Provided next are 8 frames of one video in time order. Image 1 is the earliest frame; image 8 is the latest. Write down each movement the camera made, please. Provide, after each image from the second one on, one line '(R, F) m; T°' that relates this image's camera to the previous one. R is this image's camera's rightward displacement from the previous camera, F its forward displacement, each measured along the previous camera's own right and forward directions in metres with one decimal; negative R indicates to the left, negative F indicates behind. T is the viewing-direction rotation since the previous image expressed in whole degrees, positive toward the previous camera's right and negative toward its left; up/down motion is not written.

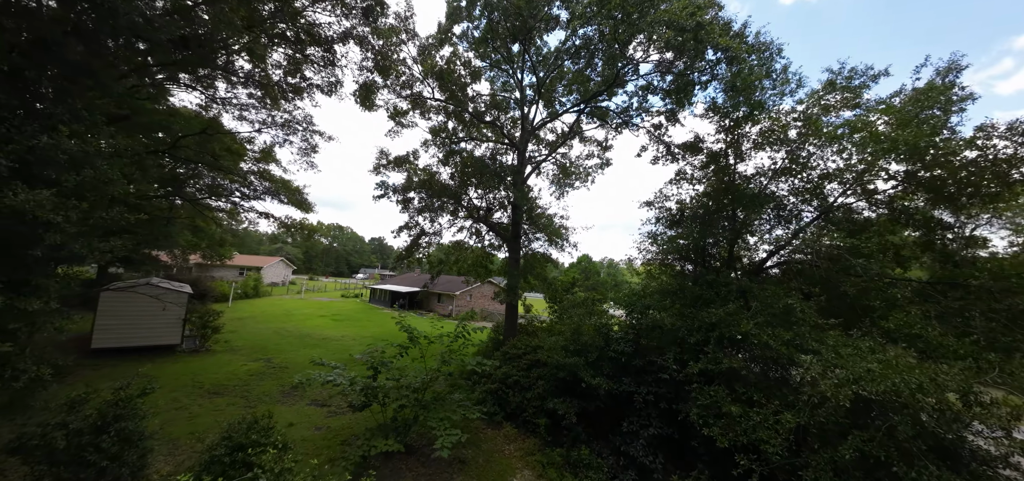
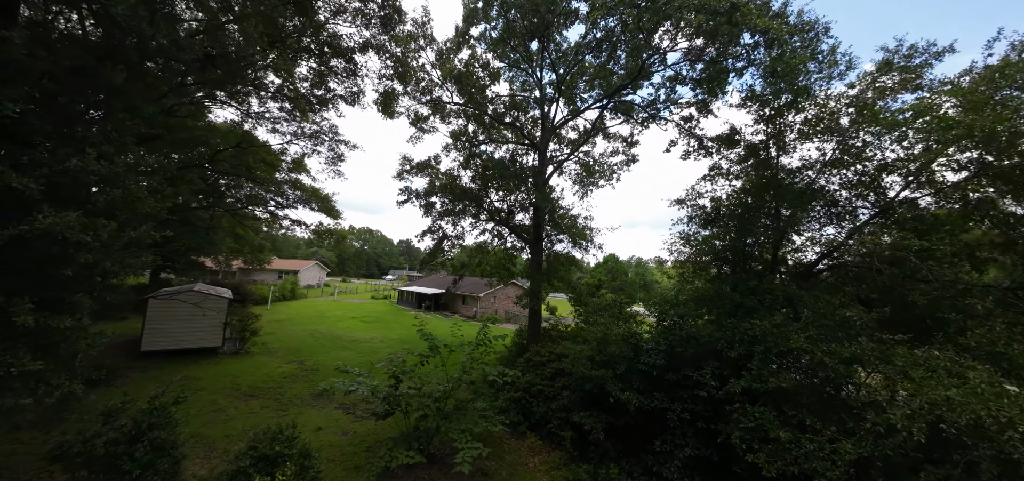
(+0.1, +0.3) m; -4°
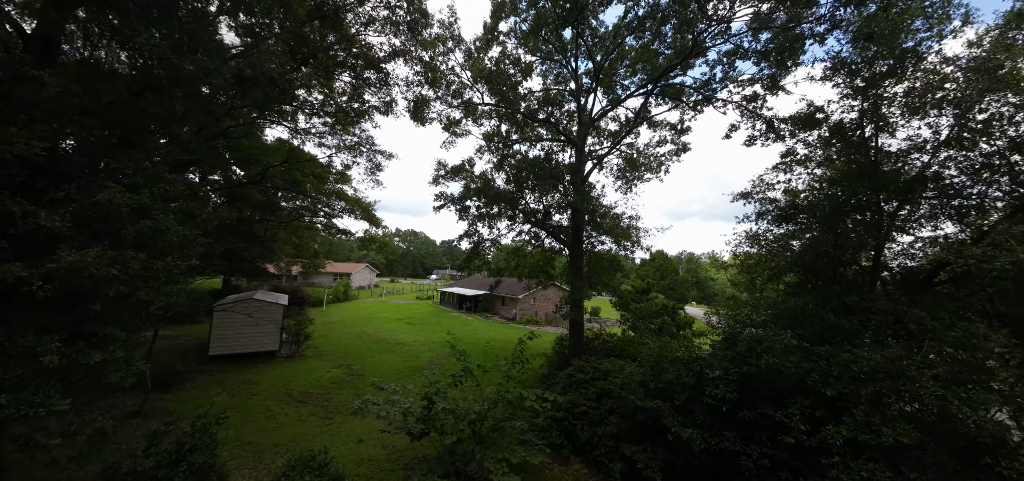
(+0.1, +0.6) m; -7°
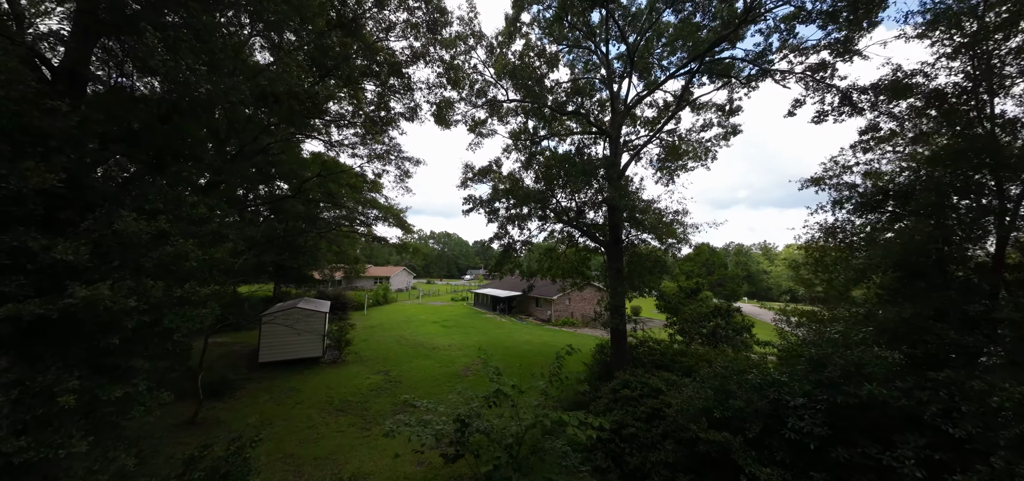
(0.0, +0.5) m; -6°
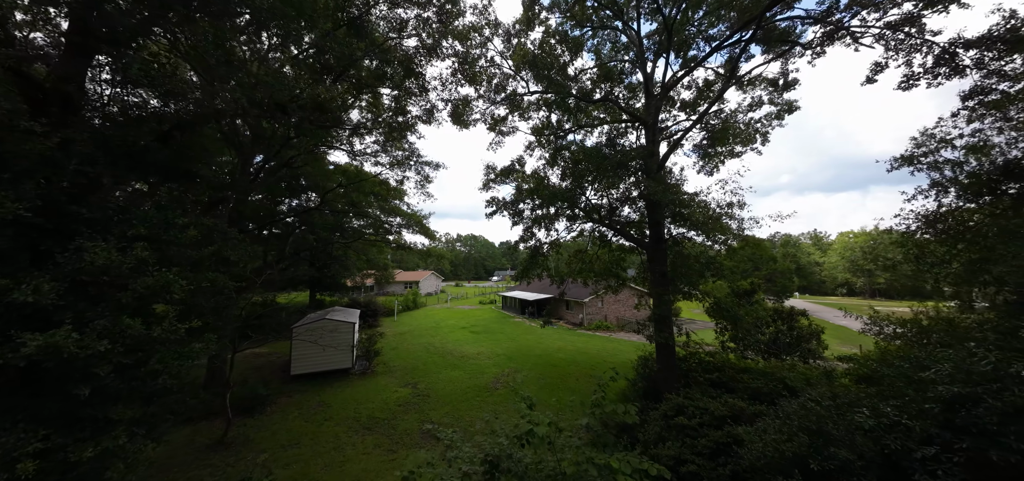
(0.0, +0.7) m; -4°
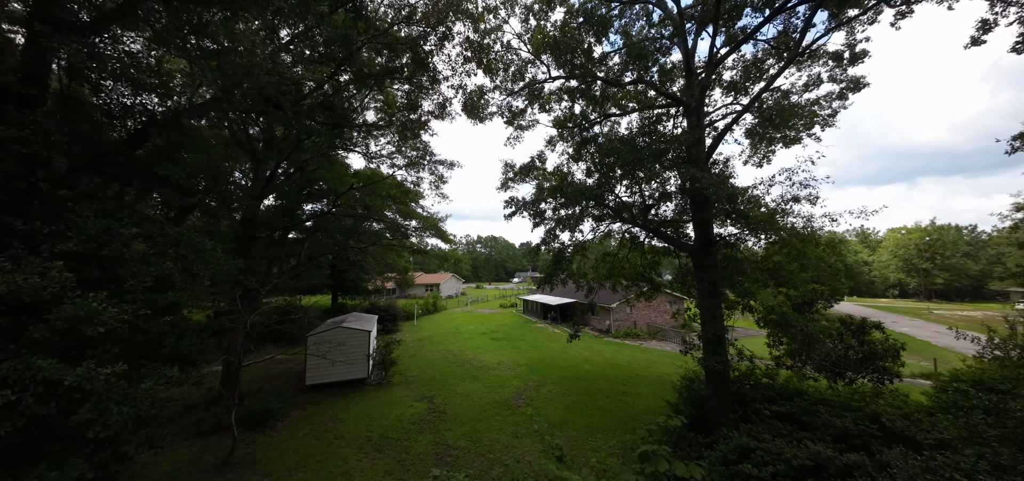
(0.0, +0.9) m; -3°
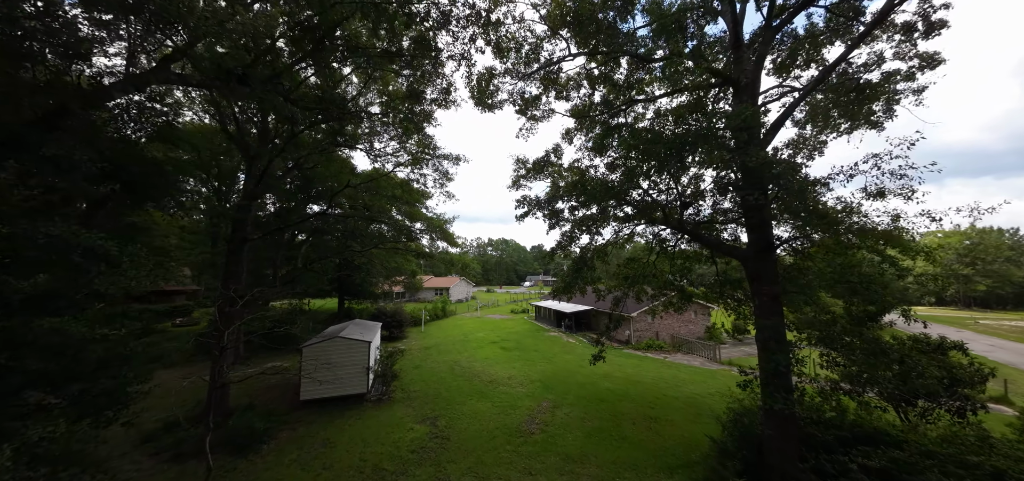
(0.0, +1.1) m; -2°
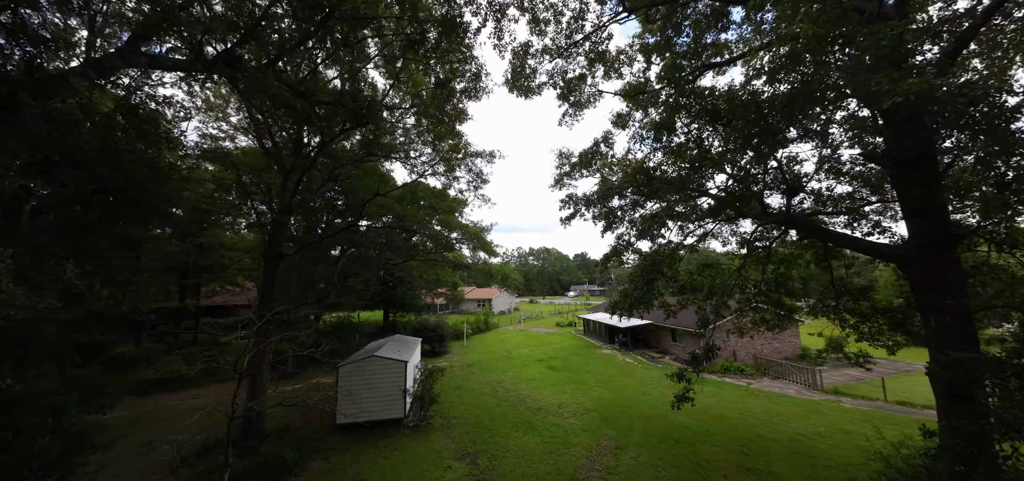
(-0.1, +1.3) m; -7°
